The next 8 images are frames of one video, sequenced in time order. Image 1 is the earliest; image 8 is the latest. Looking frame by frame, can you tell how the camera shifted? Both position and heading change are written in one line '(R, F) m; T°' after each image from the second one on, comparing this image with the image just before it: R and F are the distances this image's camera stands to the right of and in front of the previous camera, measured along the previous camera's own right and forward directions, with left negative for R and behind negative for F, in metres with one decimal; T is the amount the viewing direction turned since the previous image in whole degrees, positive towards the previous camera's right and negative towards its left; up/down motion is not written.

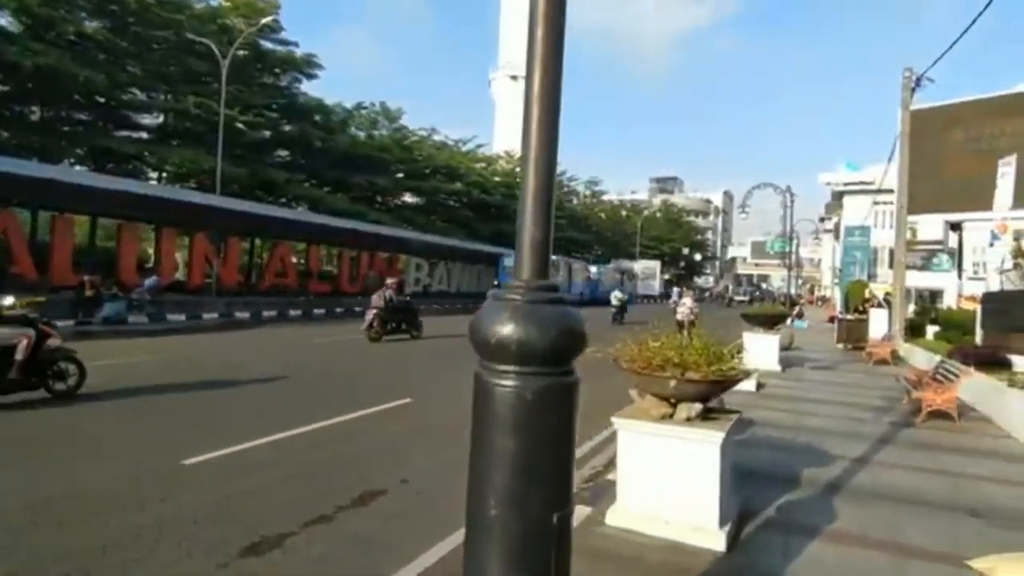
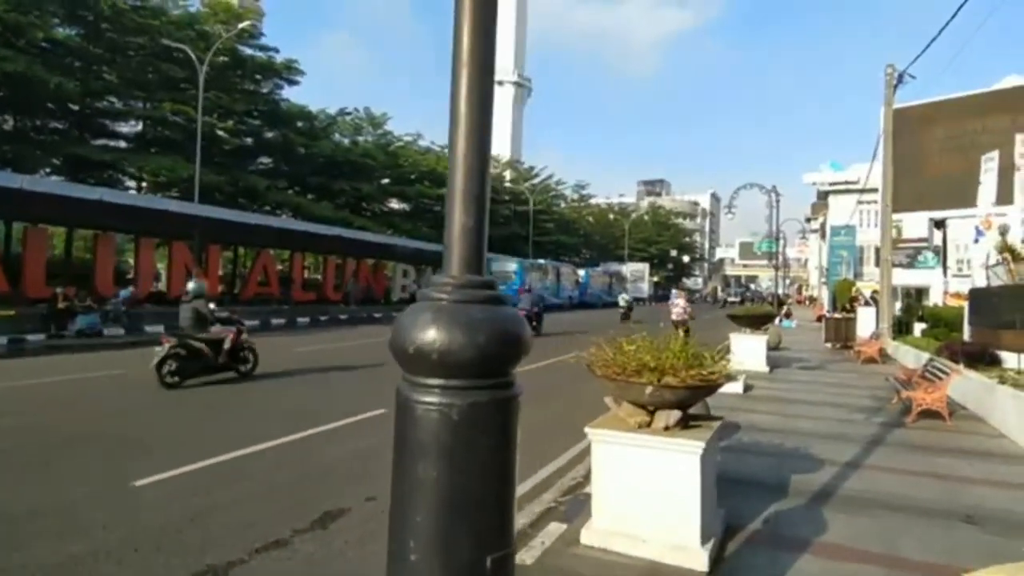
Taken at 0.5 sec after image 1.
(+0.2, +0.4) m; +1°
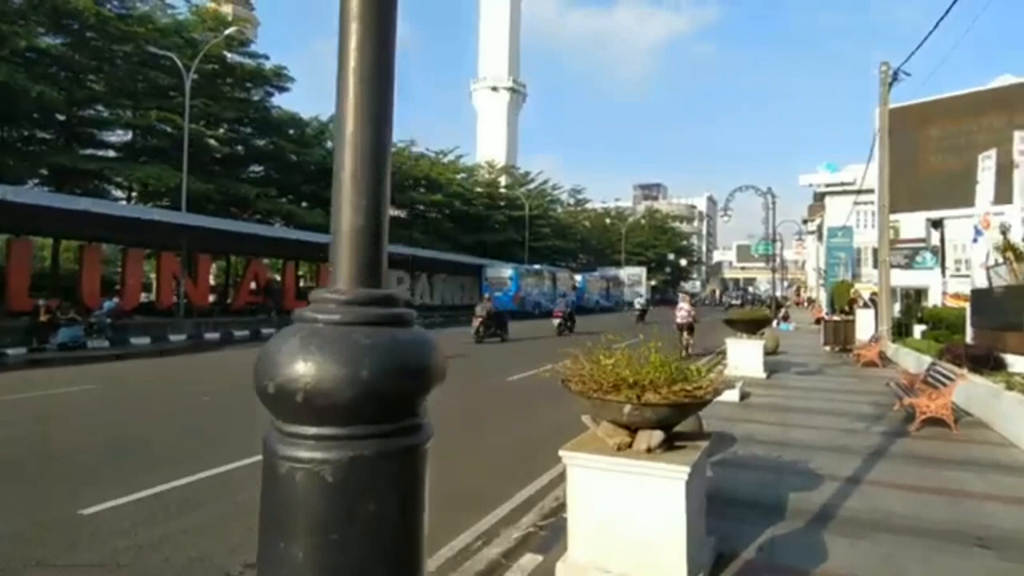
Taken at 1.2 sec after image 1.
(+0.3, +0.4) m; 0°
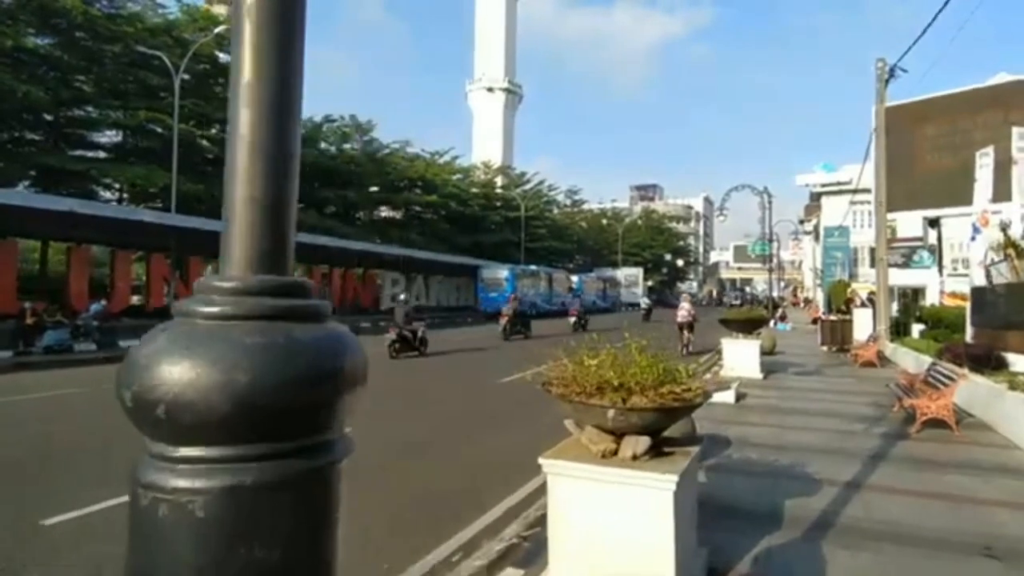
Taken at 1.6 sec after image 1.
(+0.1, +0.3) m; 0°
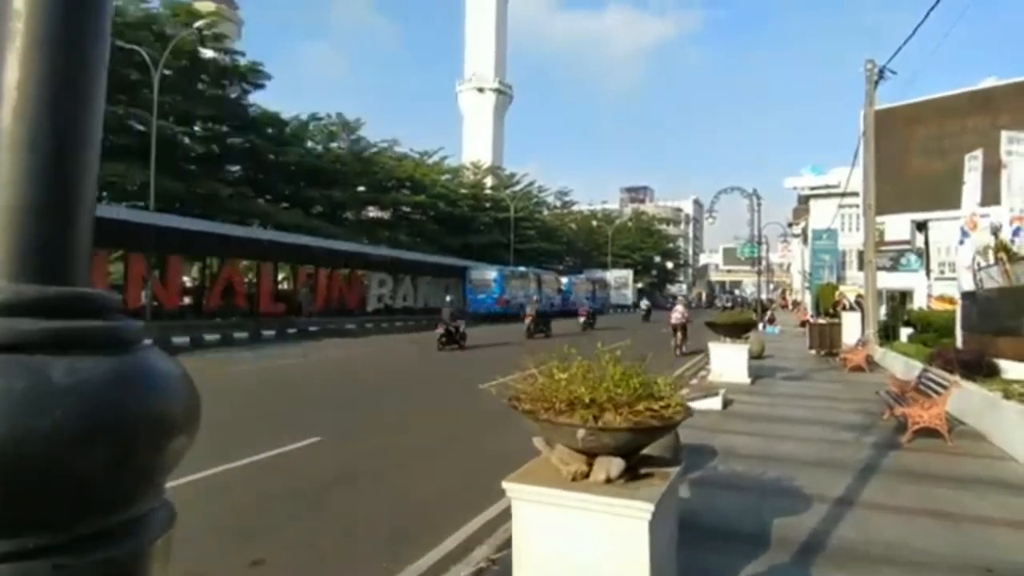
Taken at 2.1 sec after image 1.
(+0.2, +0.4) m; +1°
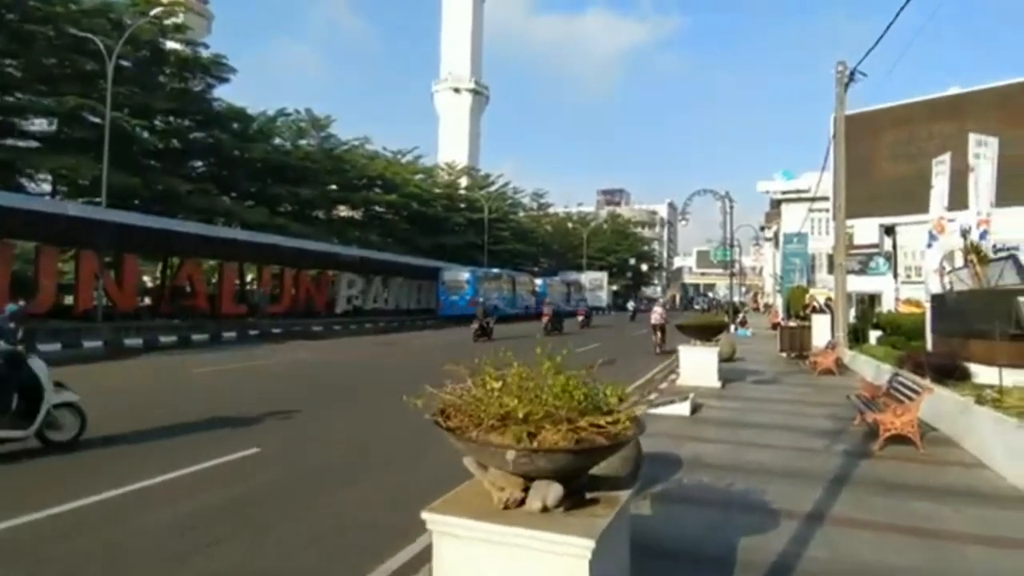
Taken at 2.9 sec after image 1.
(+0.3, +0.5) m; +2°
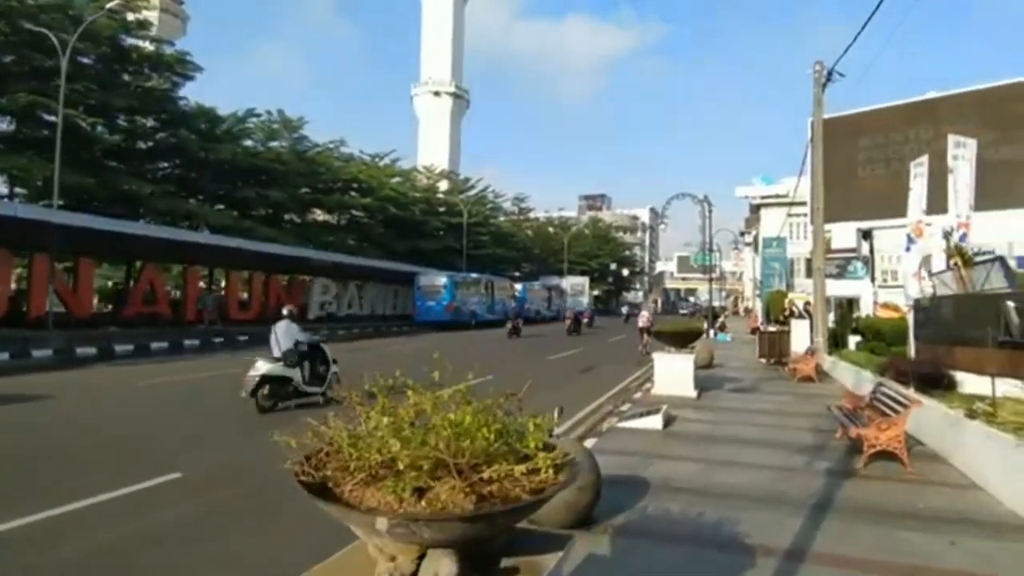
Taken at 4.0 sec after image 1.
(+0.4, +0.8) m; +2°
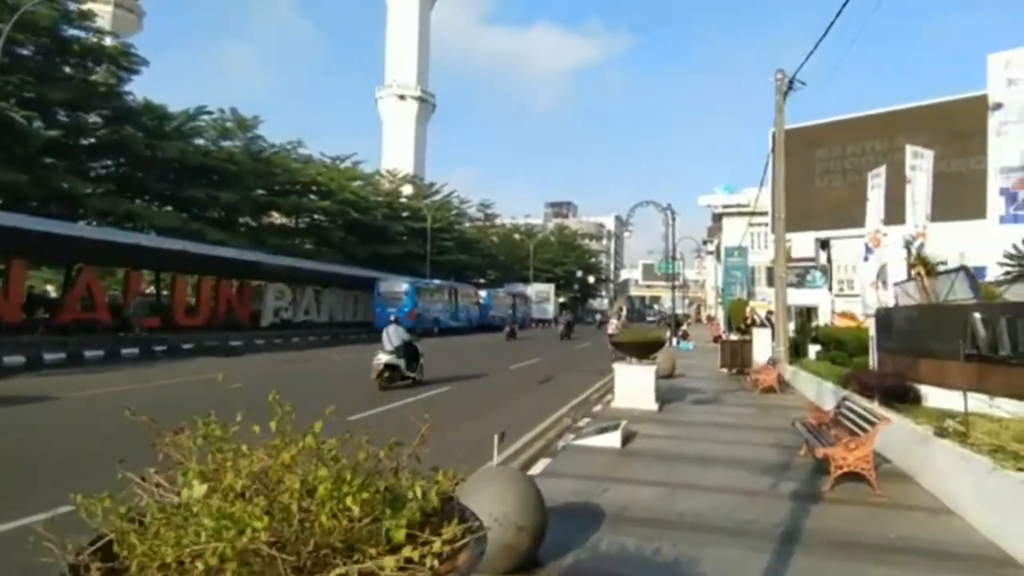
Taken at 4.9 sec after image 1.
(+0.3, +0.7) m; +3°
